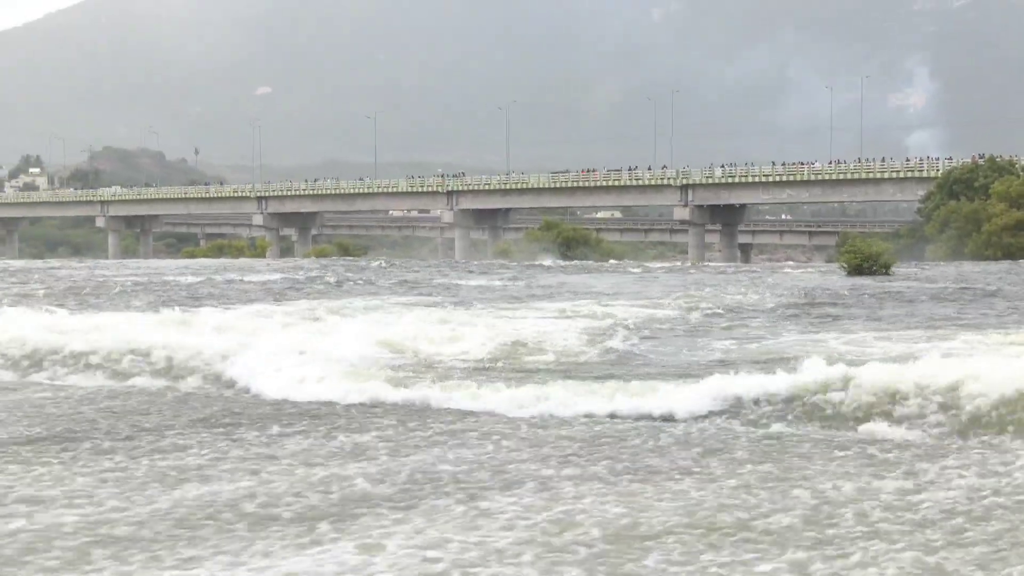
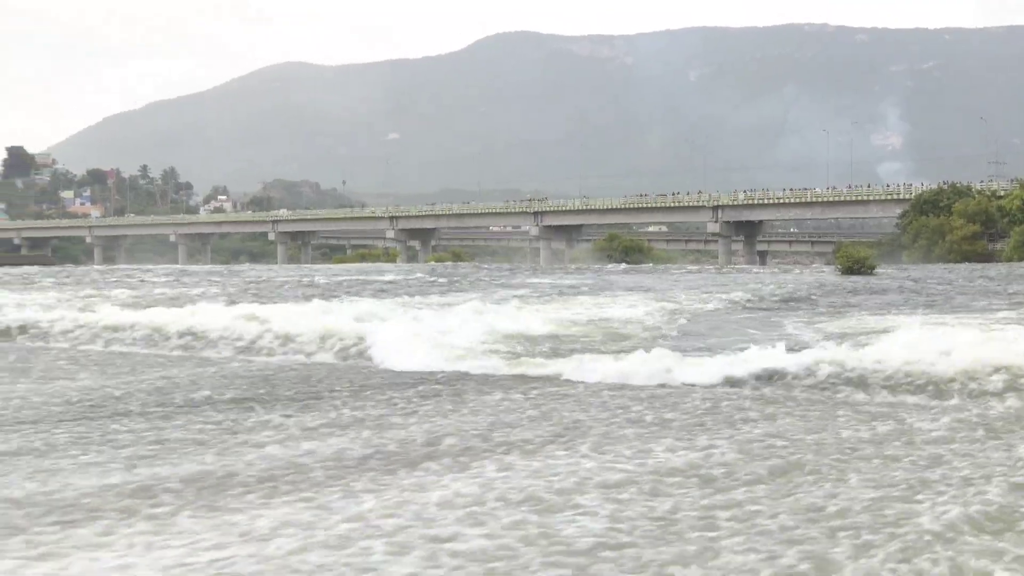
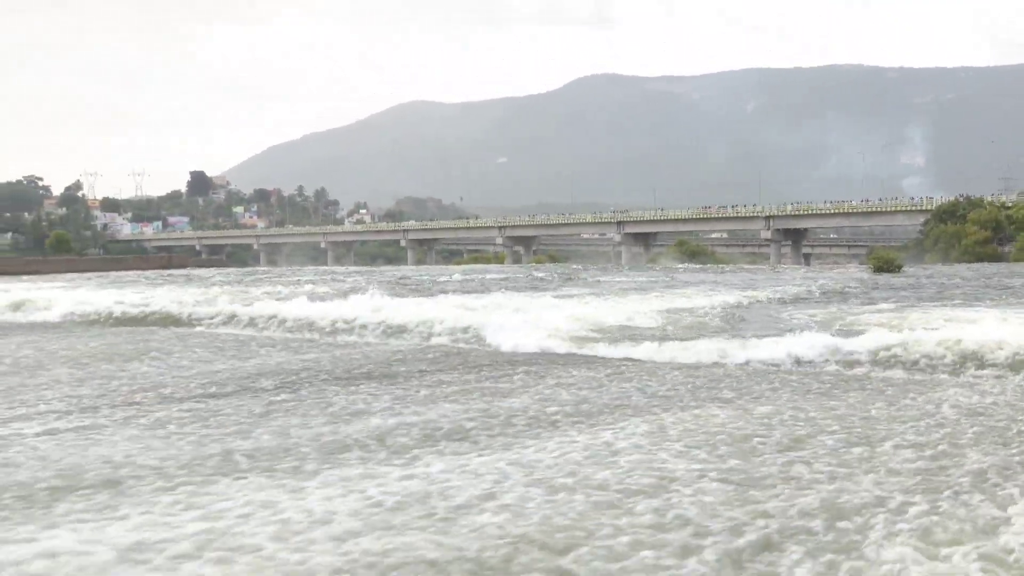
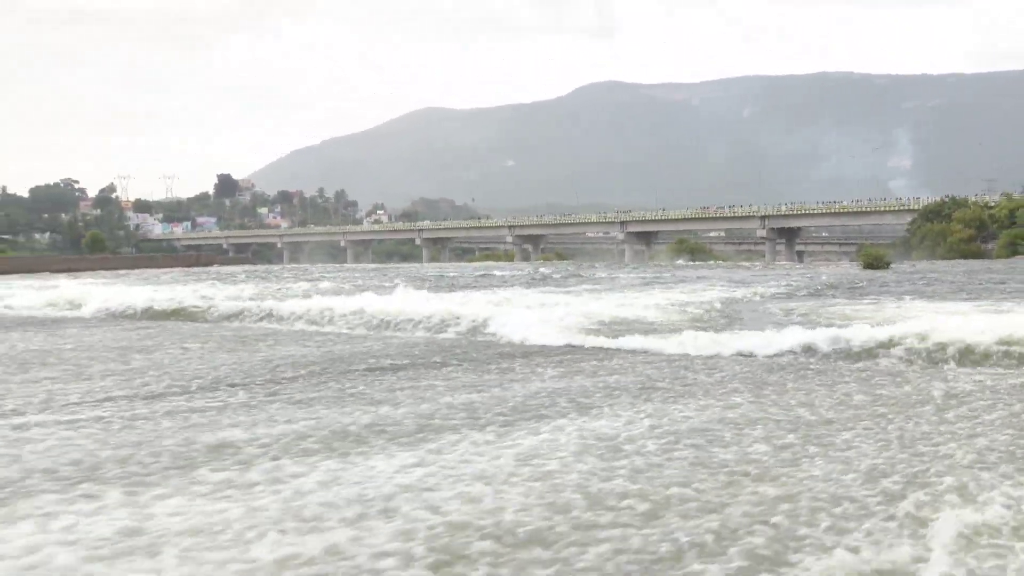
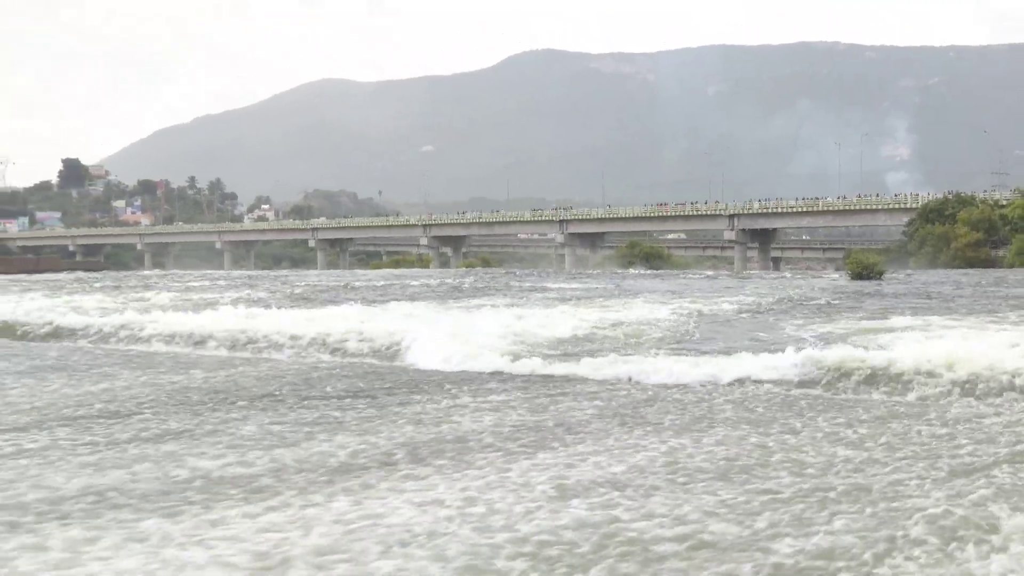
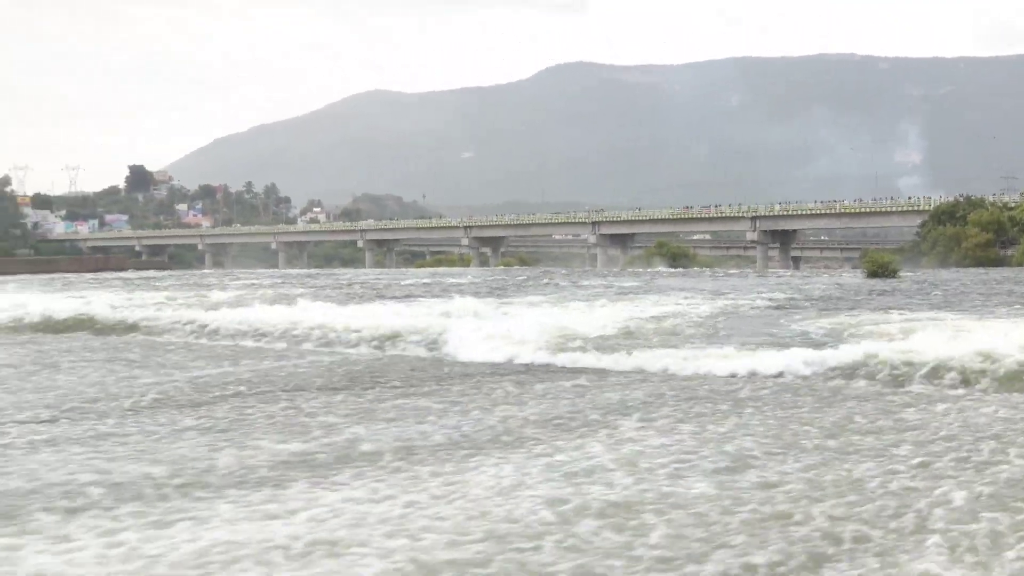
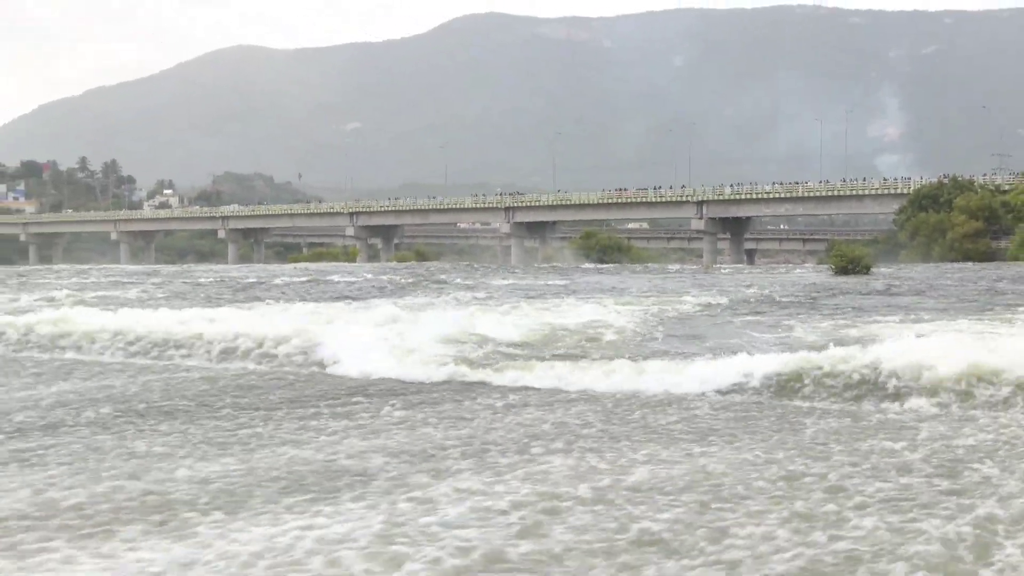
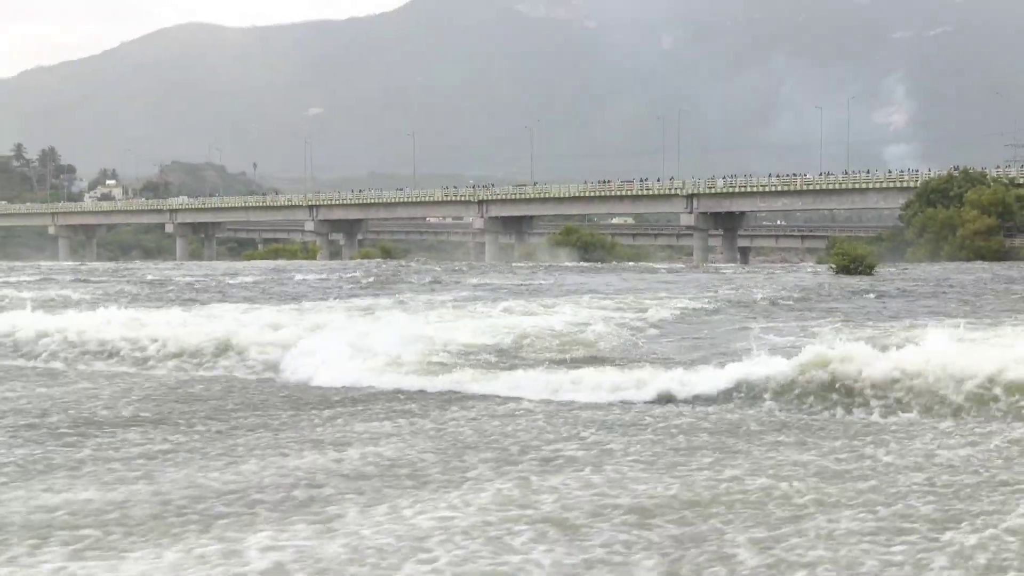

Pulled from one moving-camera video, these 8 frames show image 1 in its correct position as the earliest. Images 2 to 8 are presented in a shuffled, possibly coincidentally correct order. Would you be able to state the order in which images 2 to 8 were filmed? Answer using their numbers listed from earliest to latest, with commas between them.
8, 7, 2, 5, 6, 3, 4
